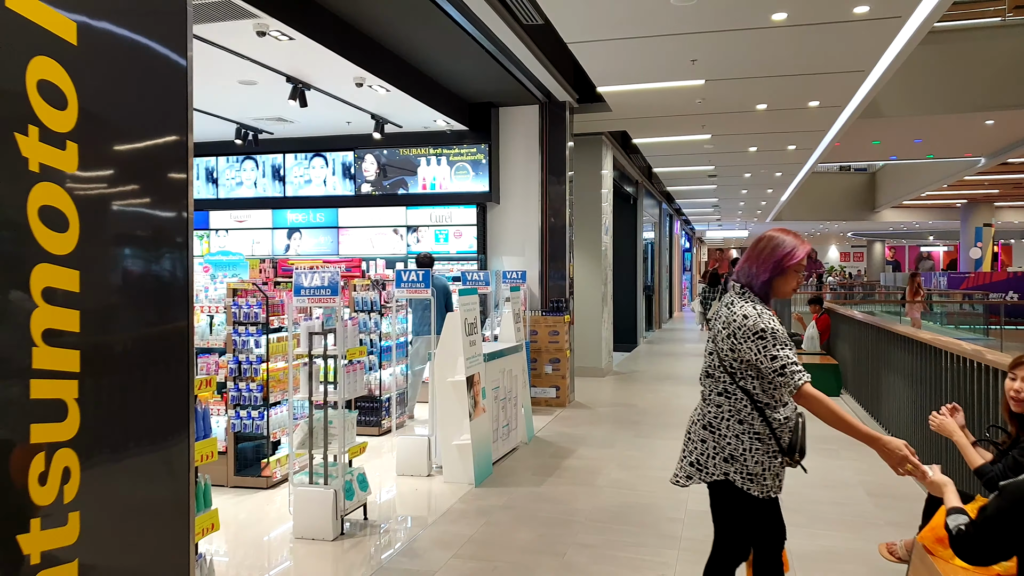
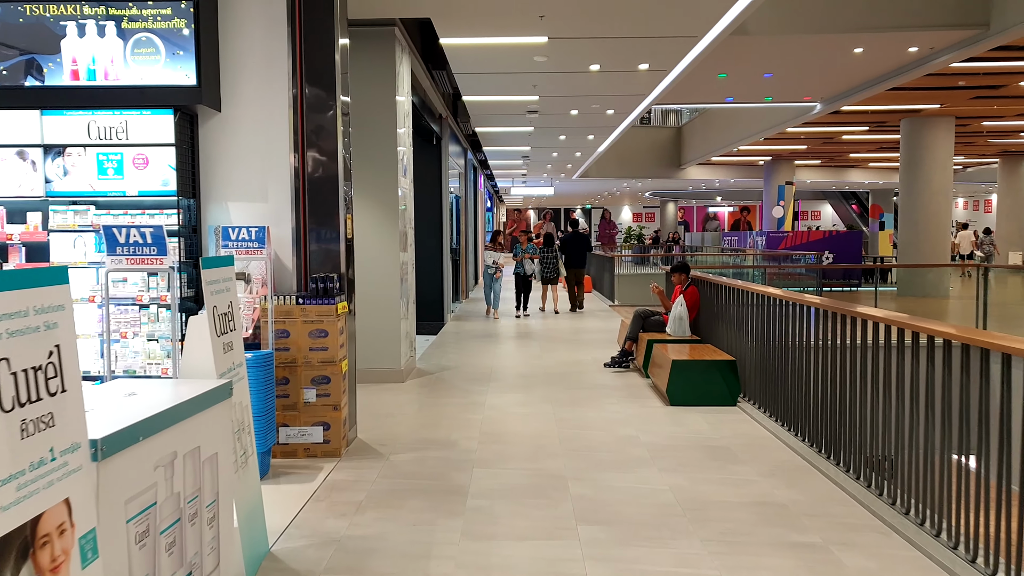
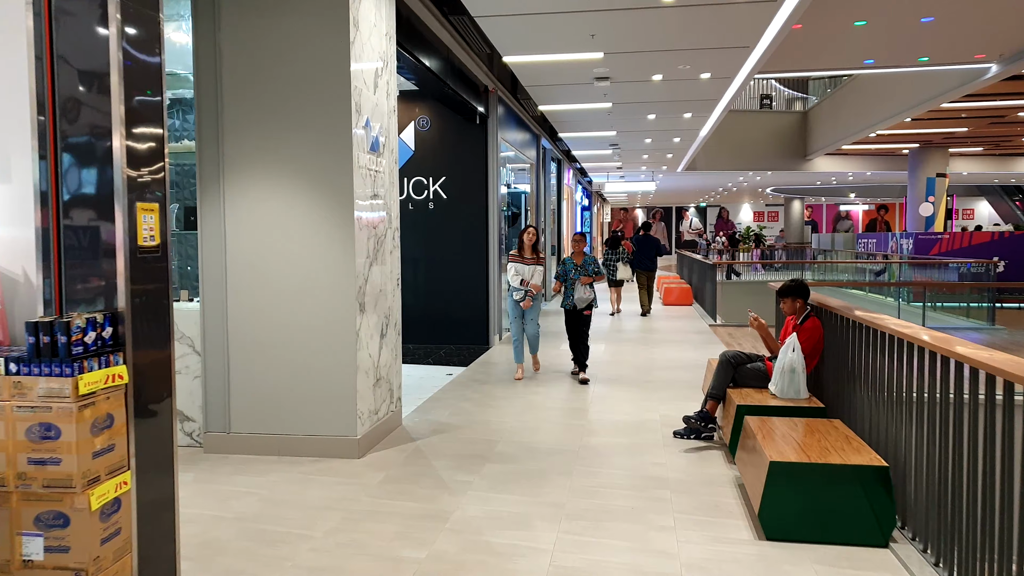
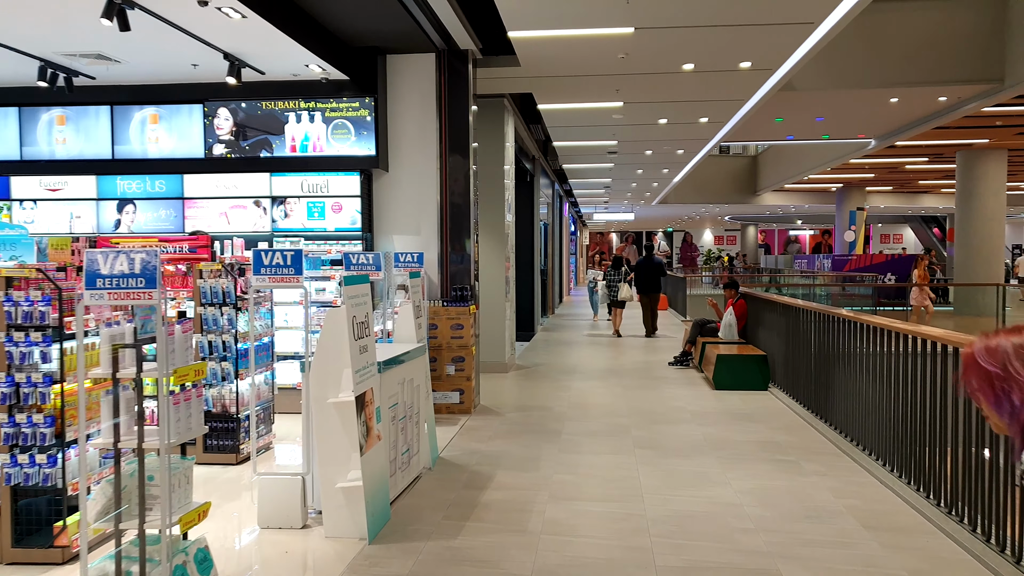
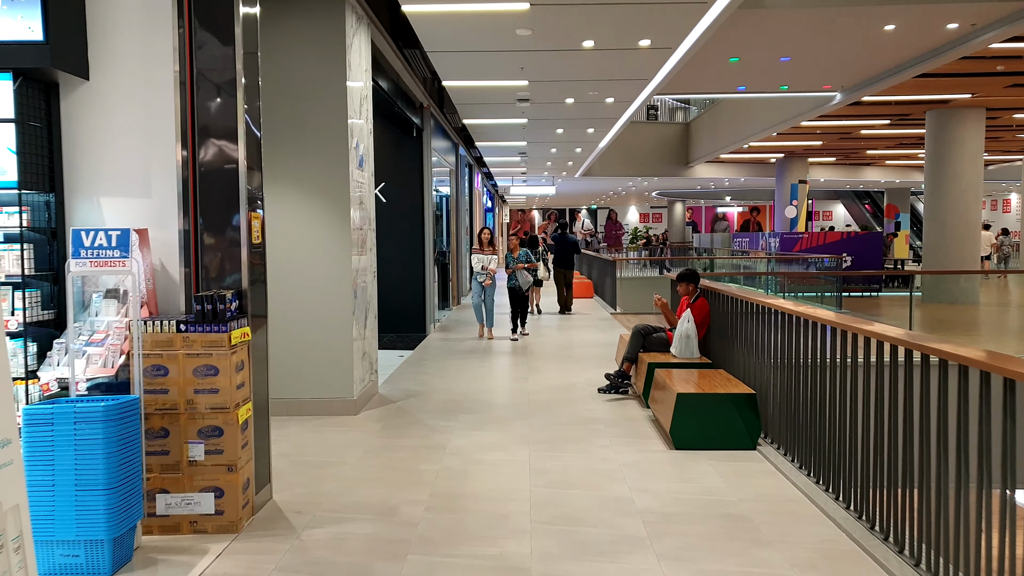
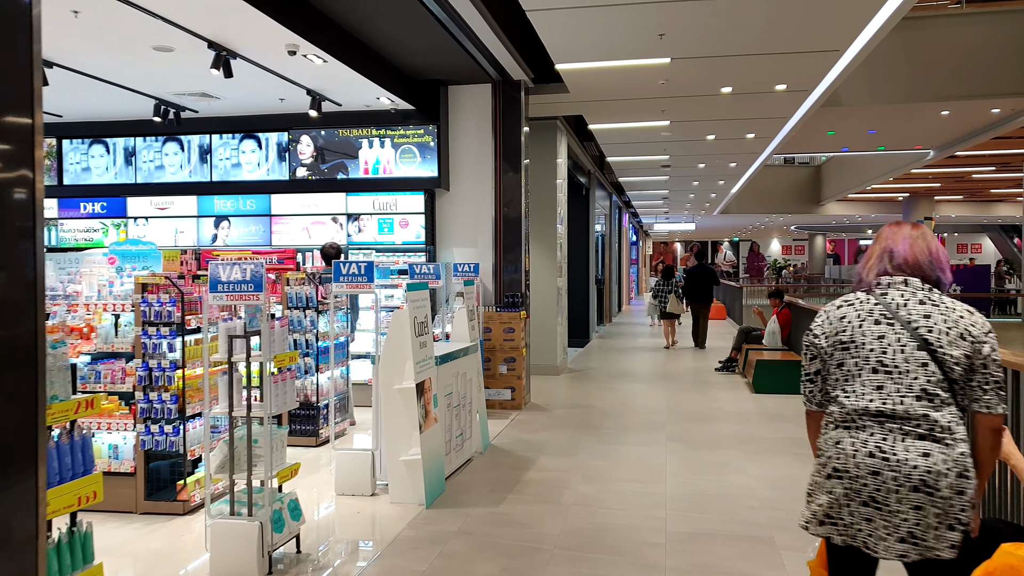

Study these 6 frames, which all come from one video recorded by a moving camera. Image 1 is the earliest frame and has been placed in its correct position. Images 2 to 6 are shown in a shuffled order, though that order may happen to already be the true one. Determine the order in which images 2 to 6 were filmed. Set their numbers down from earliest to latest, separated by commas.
6, 4, 2, 5, 3
